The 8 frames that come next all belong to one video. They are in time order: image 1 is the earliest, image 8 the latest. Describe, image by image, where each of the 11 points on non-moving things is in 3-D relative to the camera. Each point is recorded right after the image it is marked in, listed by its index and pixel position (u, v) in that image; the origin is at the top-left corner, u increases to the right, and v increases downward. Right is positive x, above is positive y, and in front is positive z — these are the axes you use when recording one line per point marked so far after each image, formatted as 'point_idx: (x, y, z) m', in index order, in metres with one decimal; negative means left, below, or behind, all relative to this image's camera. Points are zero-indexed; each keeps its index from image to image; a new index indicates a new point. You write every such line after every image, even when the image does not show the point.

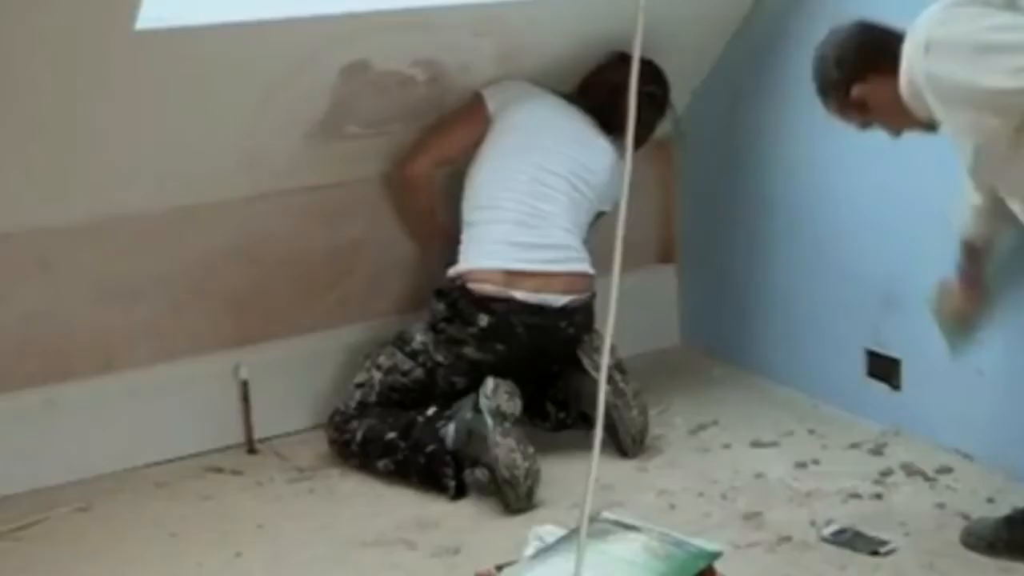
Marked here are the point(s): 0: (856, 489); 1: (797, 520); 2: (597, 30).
0: (+0.8, -0.5, +2.7) m
1: (+0.7, -0.5, +2.6) m
2: (+0.2, +0.7, +3.1) m
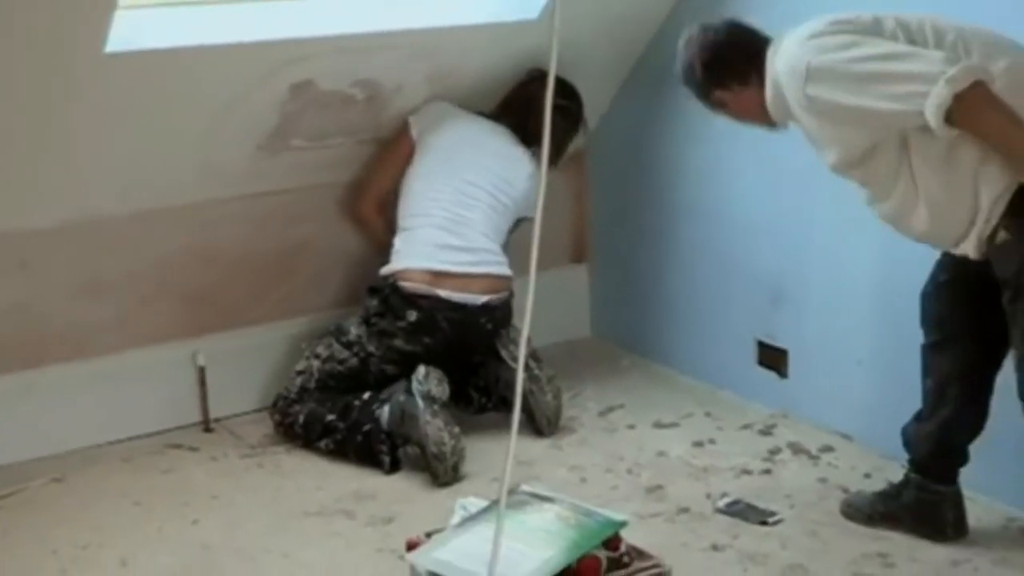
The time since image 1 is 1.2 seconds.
0: (+0.6, -0.5, +3.1) m
1: (+0.5, -0.5, +3.0) m
2: (0.0, +0.7, +3.4) m
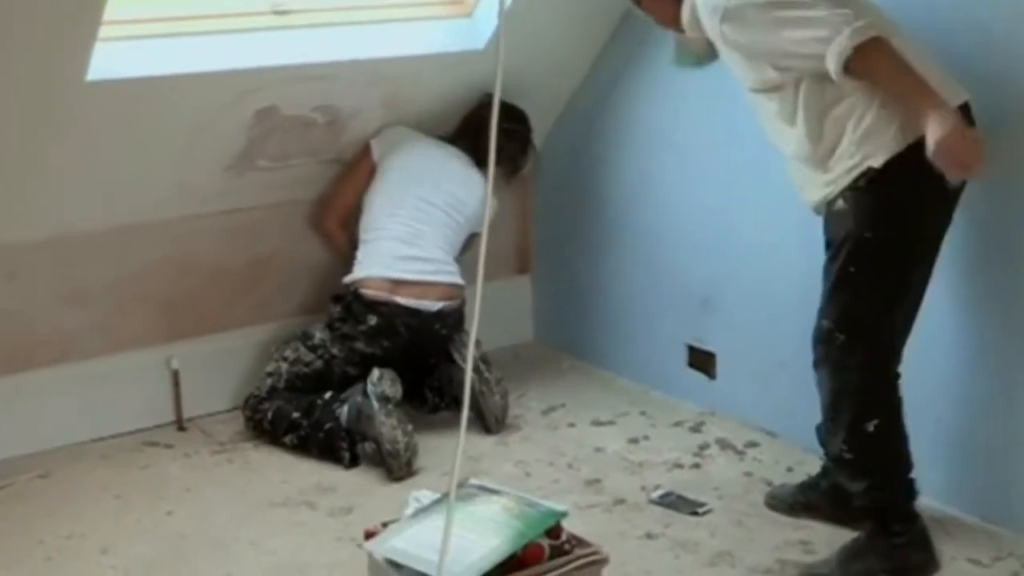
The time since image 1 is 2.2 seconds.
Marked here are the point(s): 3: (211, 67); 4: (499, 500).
0: (+0.5, -0.5, +3.3) m
1: (+0.3, -0.6, +3.2) m
2: (-0.2, +0.7, +3.6) m
3: (-0.8, +0.6, +3.1) m
4: (0.0, -0.5, +2.7) m
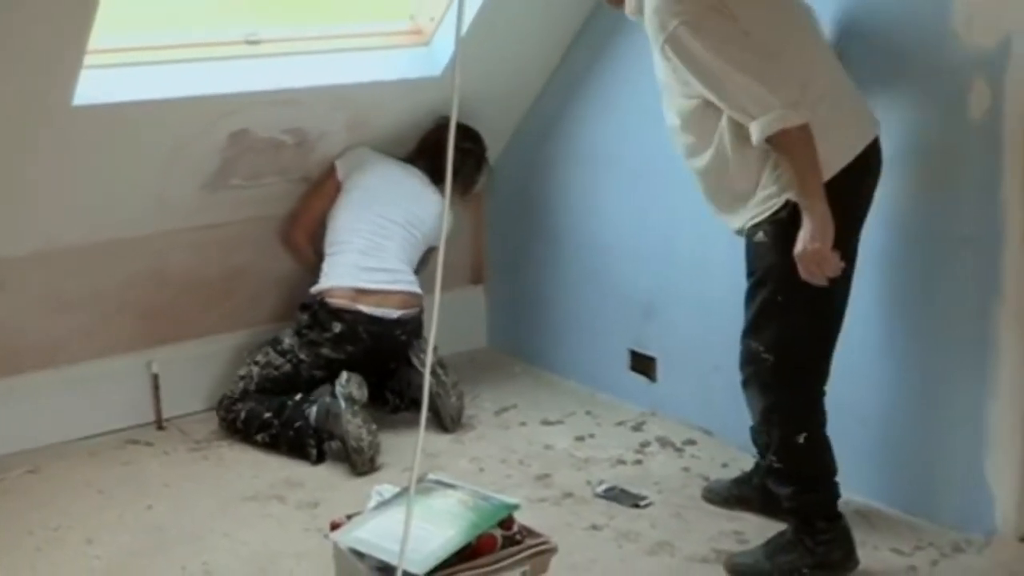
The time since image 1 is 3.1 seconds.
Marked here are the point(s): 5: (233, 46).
0: (+0.3, -0.5, +3.6) m
1: (+0.2, -0.6, +3.5) m
2: (-0.3, +0.6, +3.9) m
3: (-1.0, +0.6, +3.4) m
4: (-0.2, -0.5, +3.0) m
5: (-0.9, +0.8, +3.6) m
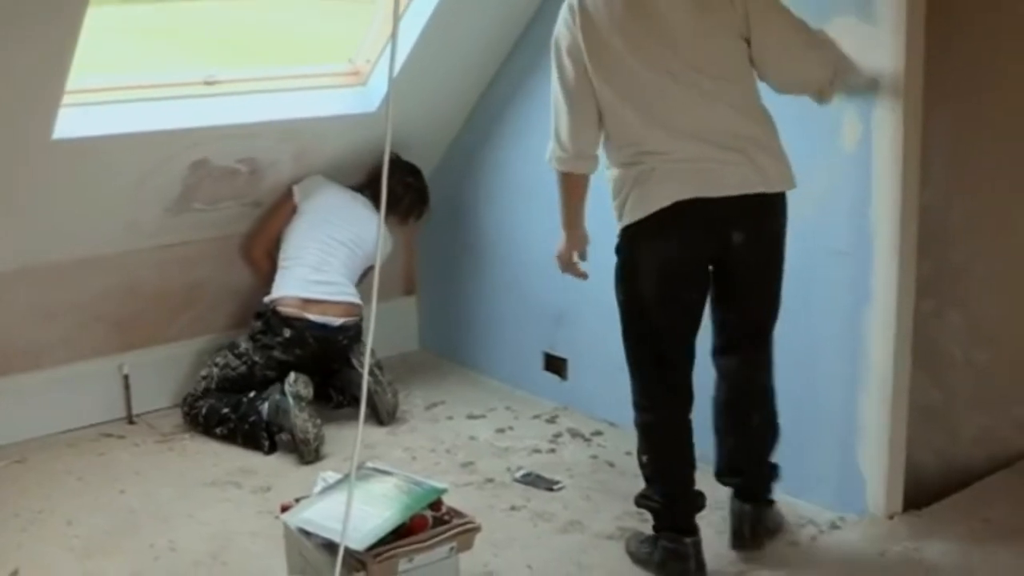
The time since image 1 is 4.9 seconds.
0: (+0.1, -0.6, +4.1) m
1: (0.0, -0.6, +4.0) m
2: (-0.6, +0.6, +4.4) m
3: (-1.2, +0.5, +3.9) m
4: (-0.4, -0.6, +3.5) m
5: (-1.1, +0.7, +4.0) m
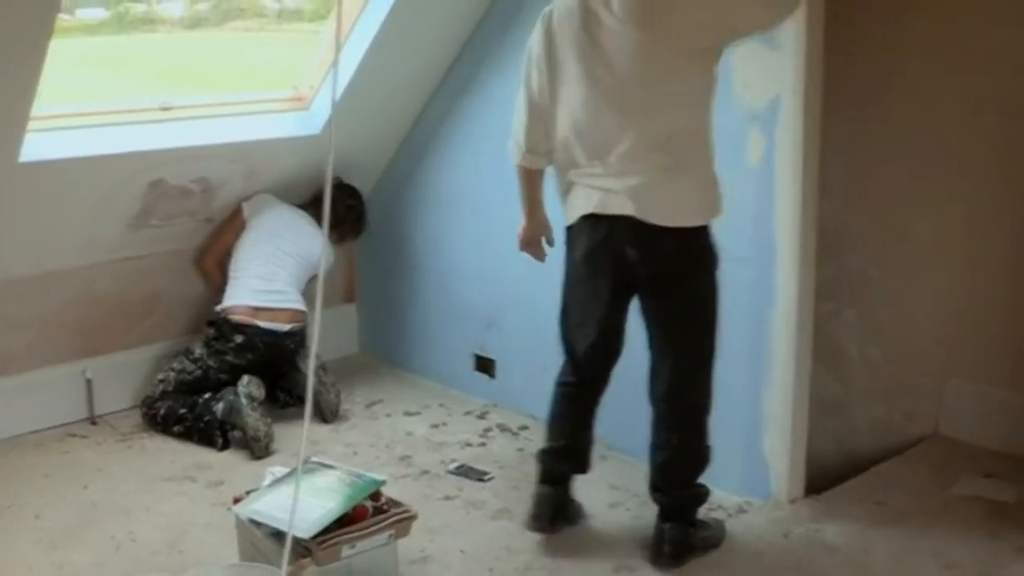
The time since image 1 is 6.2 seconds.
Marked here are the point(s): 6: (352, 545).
0: (-0.2, -0.6, +4.4) m
1: (-0.3, -0.6, +4.3) m
2: (-0.8, +0.6, +4.7) m
3: (-1.5, +0.5, +4.2) m
4: (-0.7, -0.6, +3.8) m
5: (-1.4, +0.7, +4.4) m
6: (-0.5, -0.8, +3.5) m
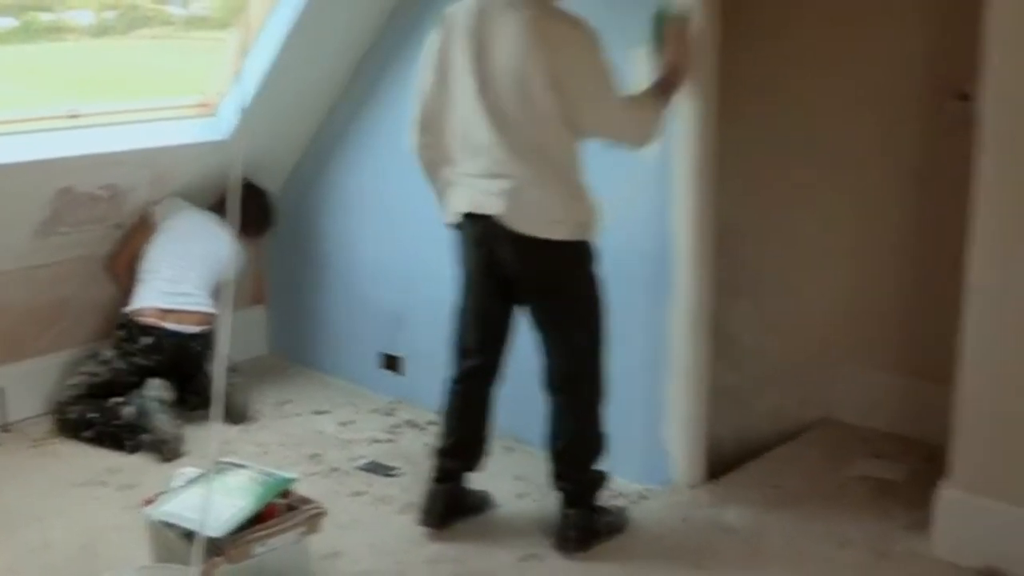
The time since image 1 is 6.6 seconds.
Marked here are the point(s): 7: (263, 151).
0: (-0.5, -0.6, +4.5) m
1: (-0.7, -0.7, +4.4) m
2: (-1.2, +0.5, +4.8) m
3: (-1.9, +0.5, +4.3) m
4: (-1.0, -0.6, +3.9) m
5: (-1.8, +0.7, +4.4) m
6: (-0.8, -0.8, +3.6) m
7: (-1.0, +0.6, +4.8) m
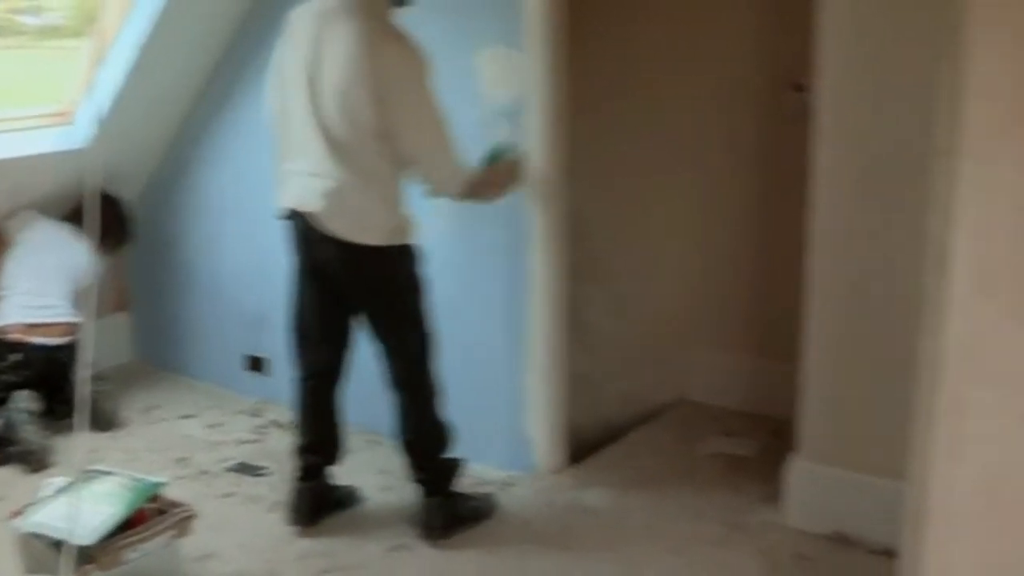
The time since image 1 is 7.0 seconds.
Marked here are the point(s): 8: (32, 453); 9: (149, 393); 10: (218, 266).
0: (-1.1, -0.6, +4.6) m
1: (-1.2, -0.7, +4.5) m
2: (-1.8, +0.5, +4.8) m
3: (-2.4, +0.4, +4.2) m
4: (-1.5, -0.7, +3.9) m
5: (-2.4, +0.6, +4.4) m
6: (-1.3, -0.8, +3.7) m
7: (-1.7, +0.6, +4.8) m
8: (-1.9, -0.6, +4.4) m
9: (-1.5, -0.5, +5.0) m
10: (-1.2, +0.1, +4.9) m
